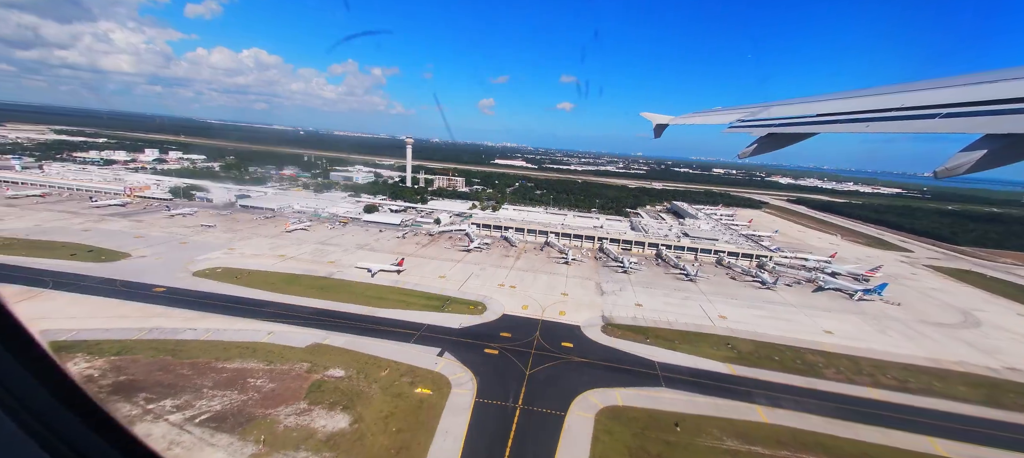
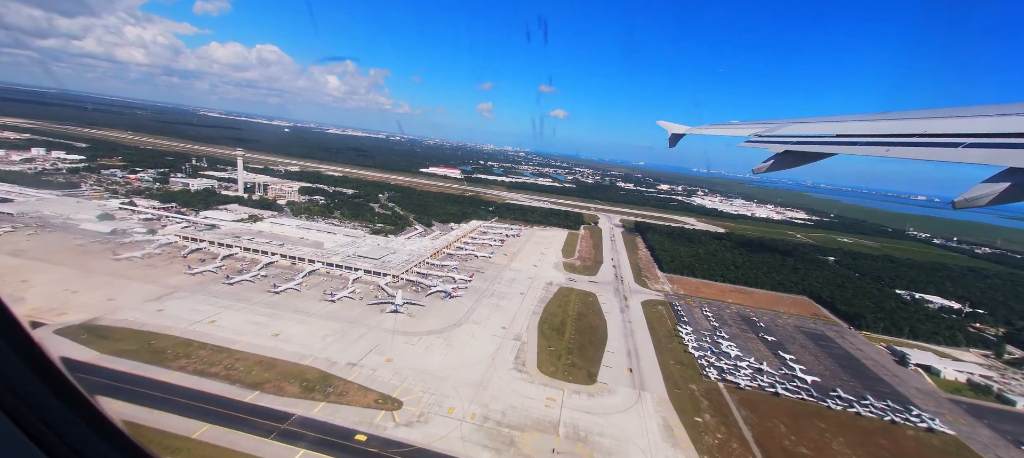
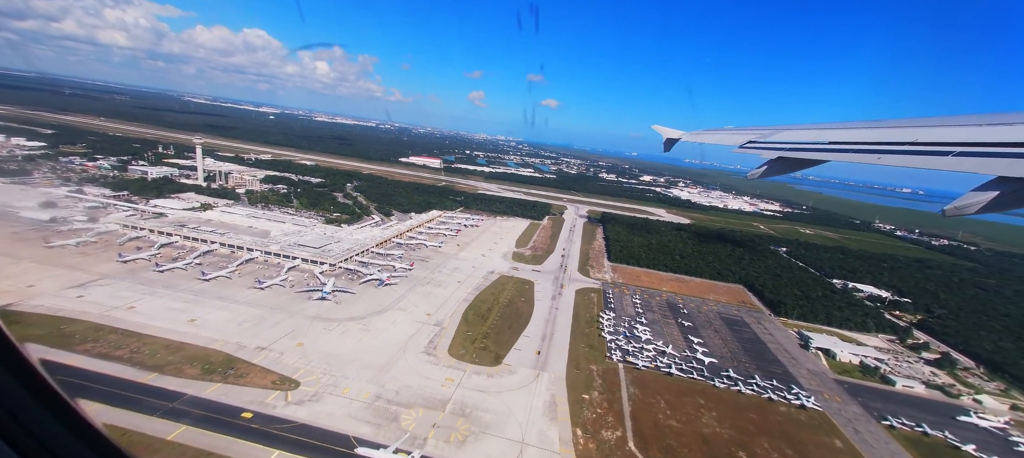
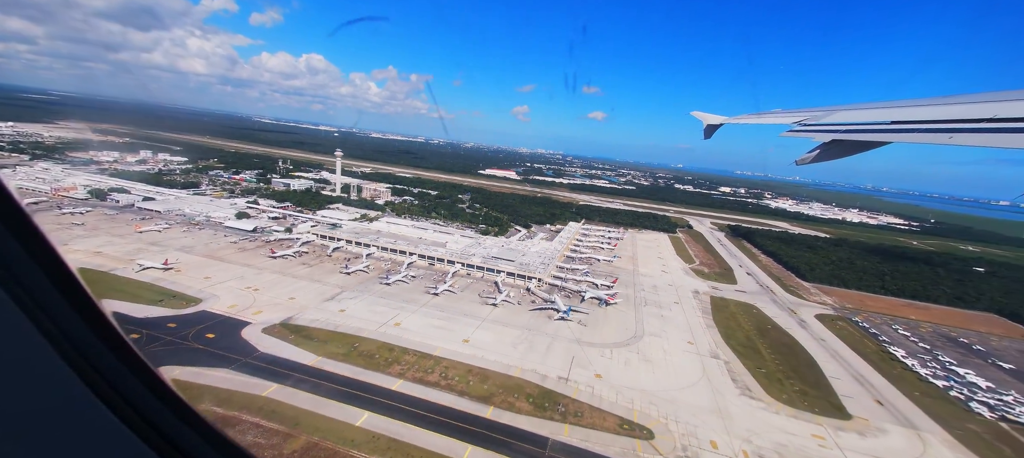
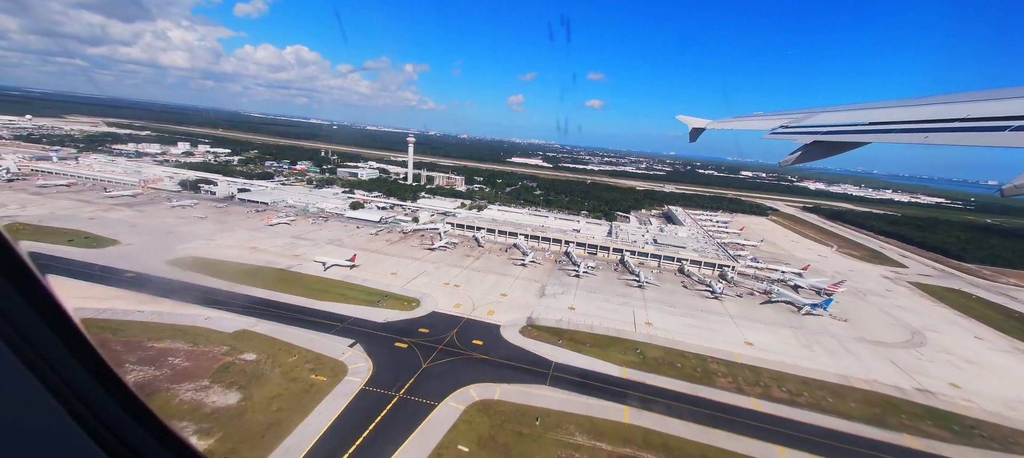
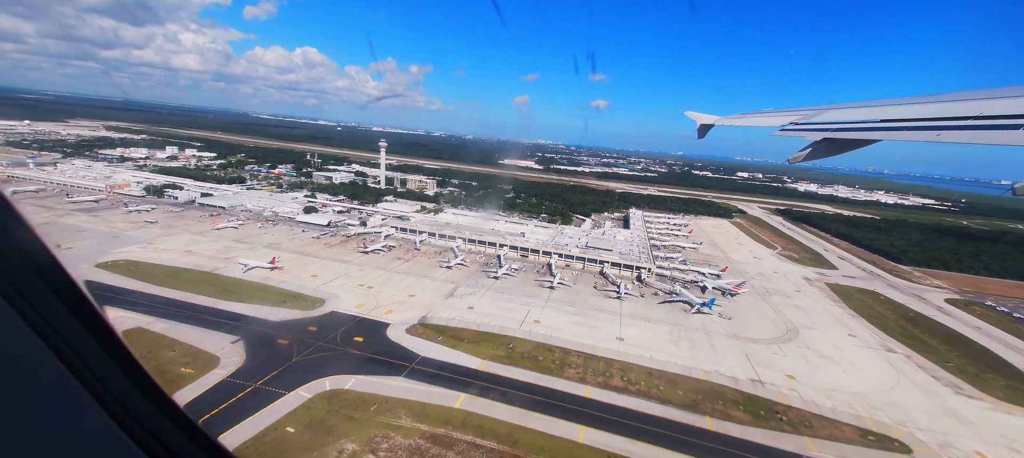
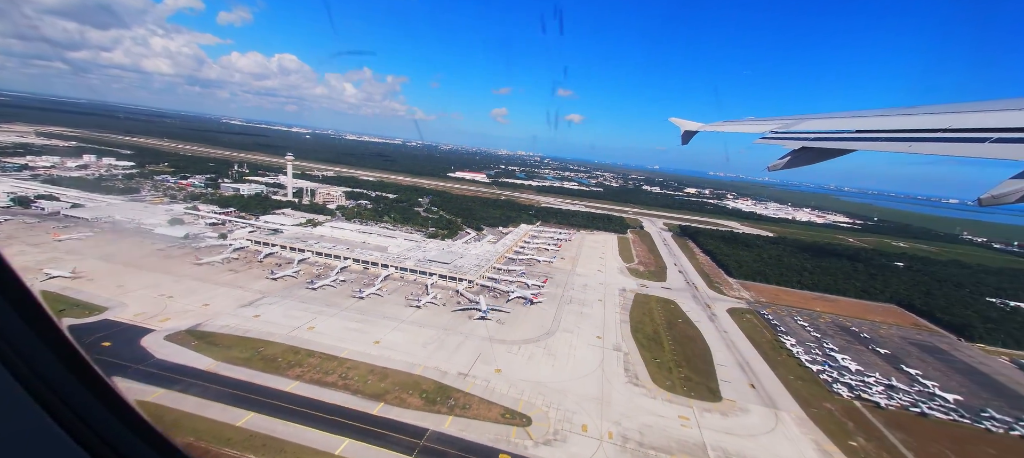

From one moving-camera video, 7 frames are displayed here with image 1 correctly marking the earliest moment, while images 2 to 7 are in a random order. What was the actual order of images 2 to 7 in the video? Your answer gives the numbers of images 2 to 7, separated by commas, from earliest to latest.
5, 6, 4, 7, 2, 3
